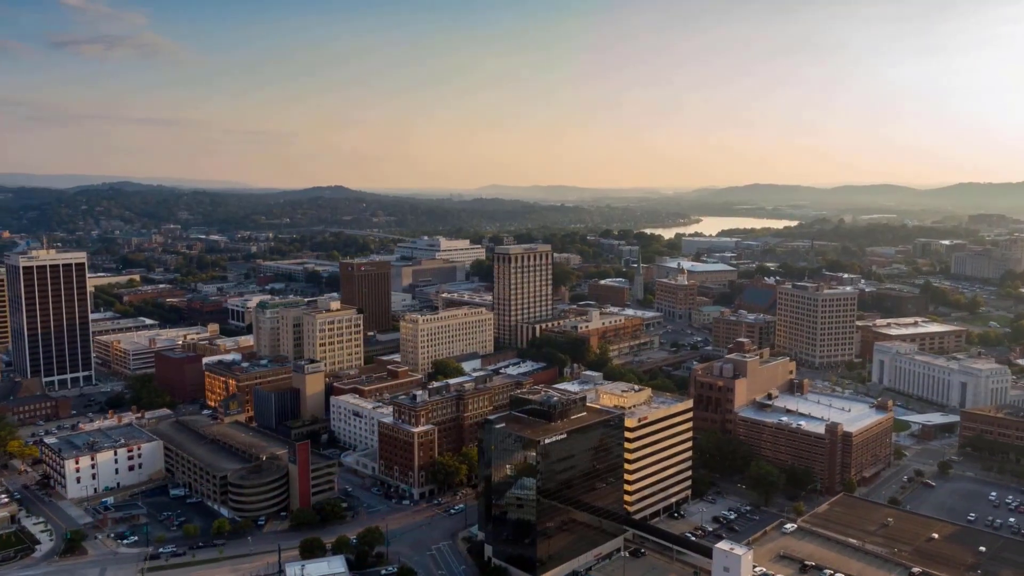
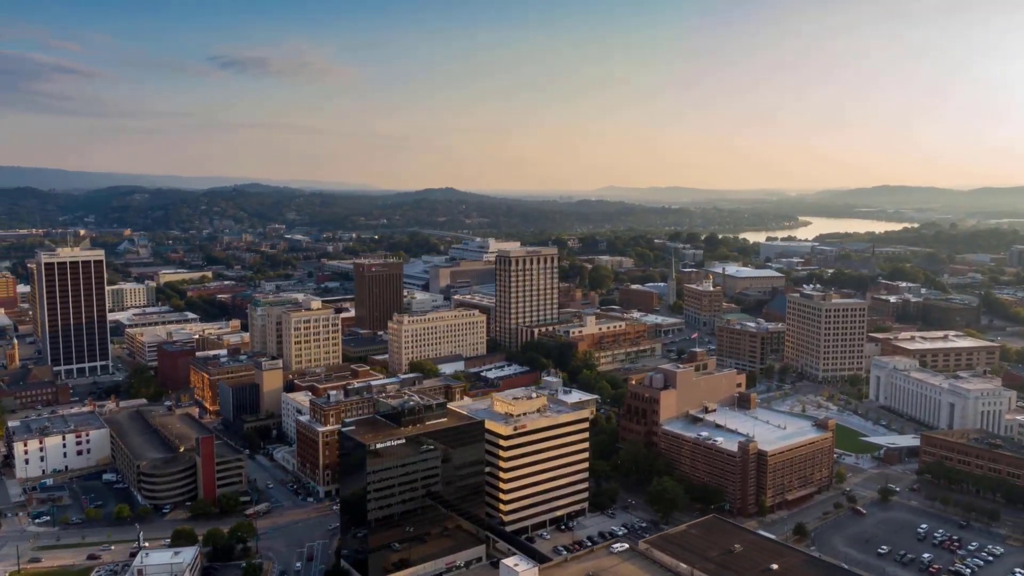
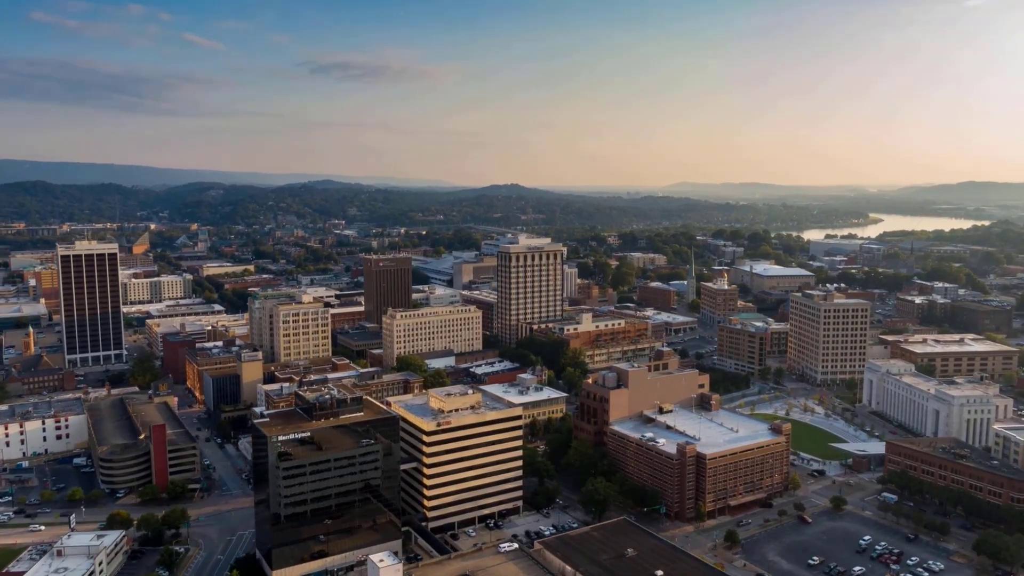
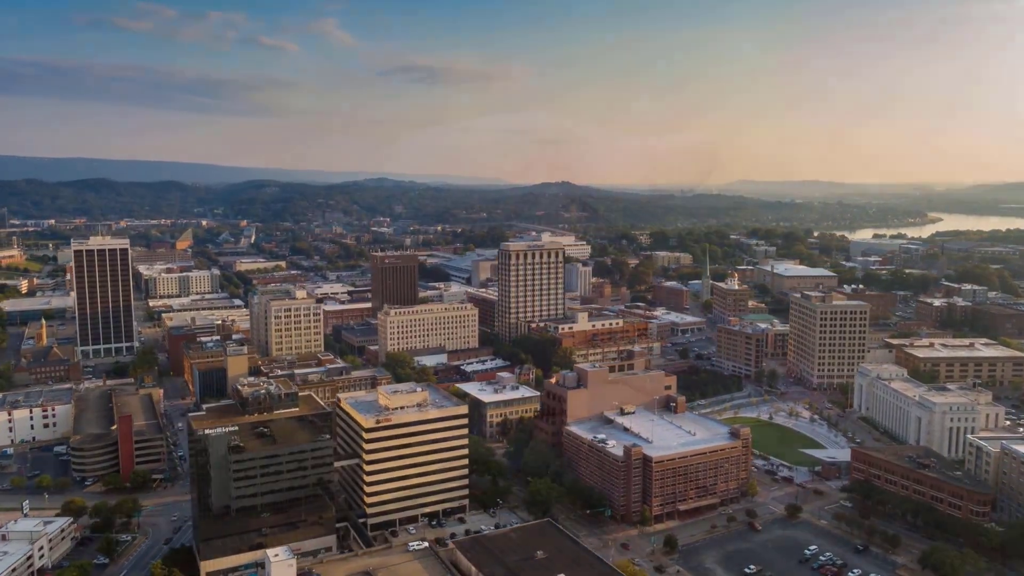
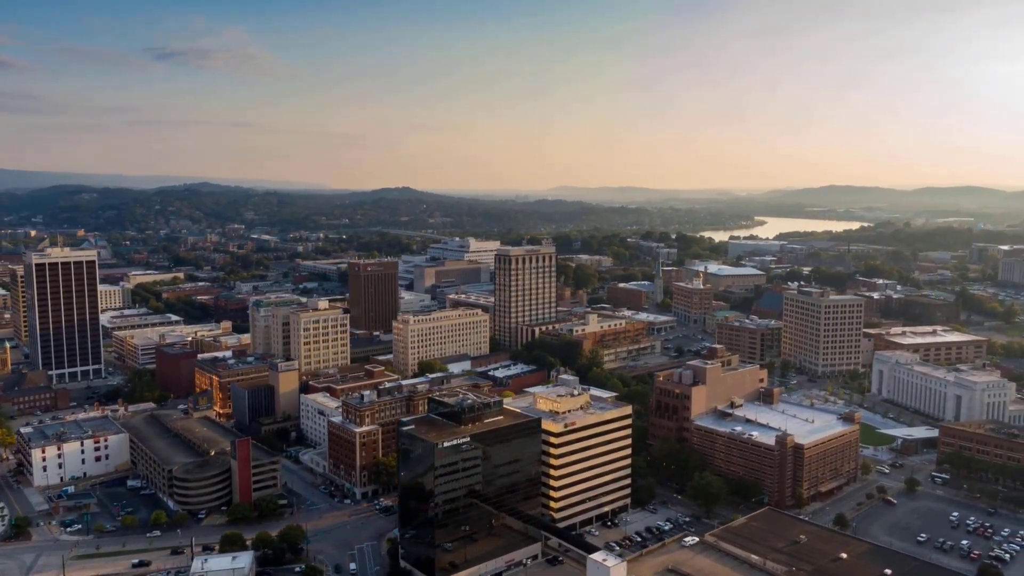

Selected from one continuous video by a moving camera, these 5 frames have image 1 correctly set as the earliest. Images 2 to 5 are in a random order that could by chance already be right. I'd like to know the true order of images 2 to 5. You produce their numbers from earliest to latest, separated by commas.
5, 2, 3, 4
